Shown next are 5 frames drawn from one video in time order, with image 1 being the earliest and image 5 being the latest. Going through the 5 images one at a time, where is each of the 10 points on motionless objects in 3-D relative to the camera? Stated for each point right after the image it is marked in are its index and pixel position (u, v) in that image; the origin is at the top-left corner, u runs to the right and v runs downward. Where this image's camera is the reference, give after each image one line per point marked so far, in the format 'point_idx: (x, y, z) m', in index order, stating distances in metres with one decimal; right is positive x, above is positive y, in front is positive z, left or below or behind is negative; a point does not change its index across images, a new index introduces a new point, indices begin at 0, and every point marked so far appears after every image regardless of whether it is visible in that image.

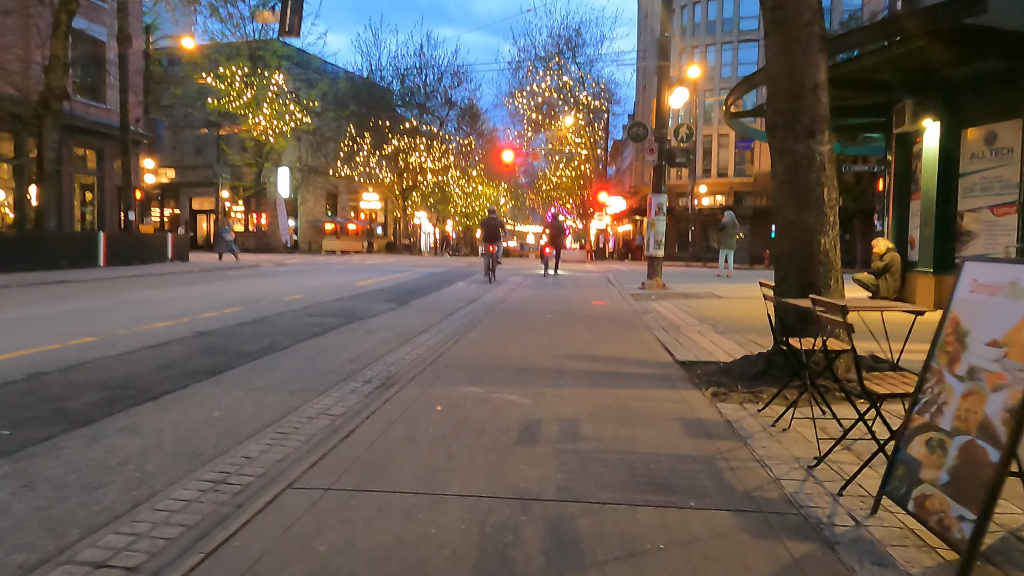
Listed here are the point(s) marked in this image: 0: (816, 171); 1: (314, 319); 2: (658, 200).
0: (+2.5, +1.0, +6.1) m
1: (-2.9, -0.5, +11.1) m
2: (+3.5, +2.1, +18.1) m
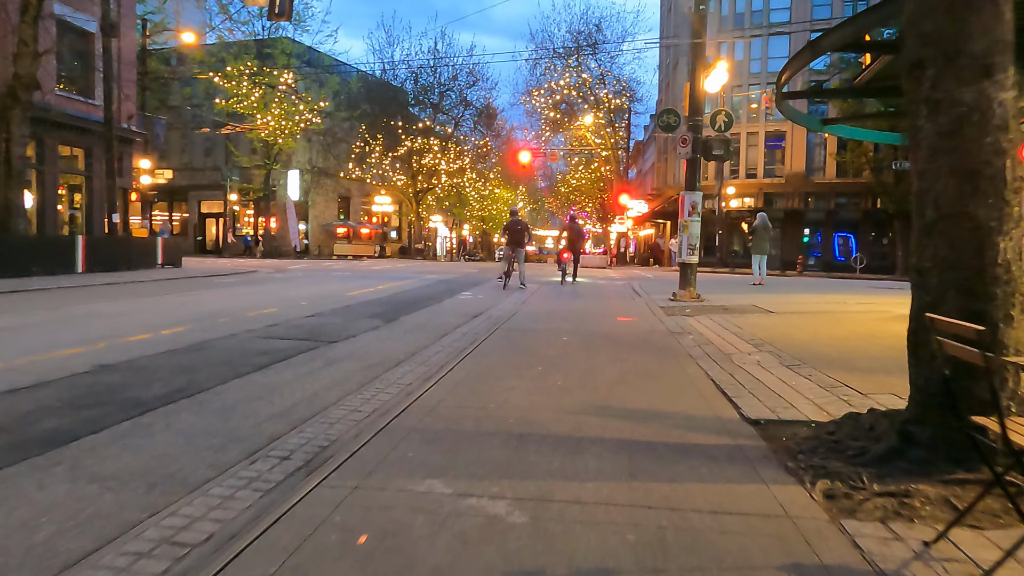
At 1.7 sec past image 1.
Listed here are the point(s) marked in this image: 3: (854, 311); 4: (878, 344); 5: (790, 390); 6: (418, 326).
0: (+2.4, +0.8, +3.8) m
1: (-2.9, -0.7, +8.9) m
2: (+3.8, +1.9, +15.7) m
3: (+5.8, -0.4, +12.7) m
4: (+4.2, -0.7, +8.7) m
5: (+2.3, -0.9, +6.3) m
6: (-1.4, -0.6, +11.3) m
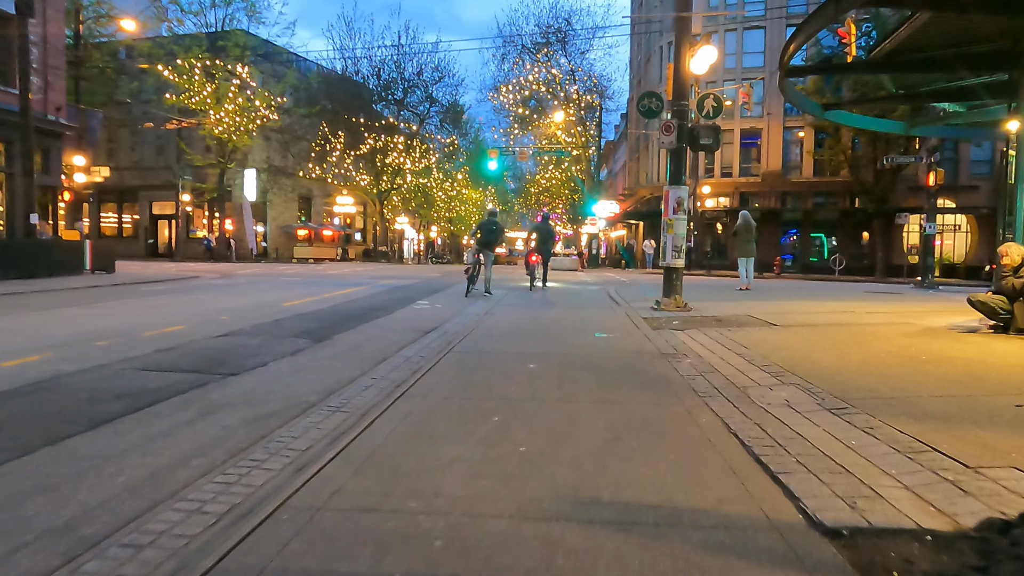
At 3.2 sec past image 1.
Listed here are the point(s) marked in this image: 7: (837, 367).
0: (+2.2, +0.7, +1.8) m
1: (-3.3, -0.8, +6.7) m
2: (+3.0, +1.7, +13.8) m
3: (+5.2, -0.5, +10.9) m
4: (+3.8, -0.8, +6.8) m
5: (+2.0, -1.0, +4.3) m
6: (-2.0, -0.7, +9.2) m
7: (+3.2, -0.8, +7.2) m
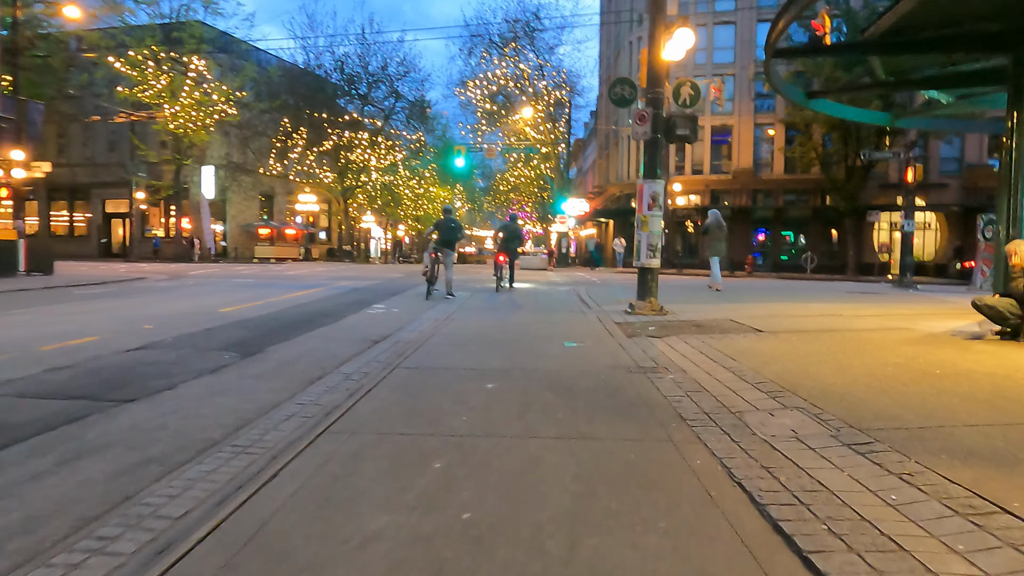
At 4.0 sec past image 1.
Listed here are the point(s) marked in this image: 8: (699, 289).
0: (+2.0, +0.6, +0.8) m
1: (-3.7, -0.9, +5.5) m
2: (+2.4, +1.7, +12.8) m
3: (+4.6, -0.5, +9.9) m
4: (+3.4, -0.8, +5.8) m
5: (+1.7, -1.0, +3.3) m
6: (-2.4, -0.8, +8.0) m
7: (+2.8, -0.8, +6.3) m
8: (+4.9, 0.0, +19.5) m
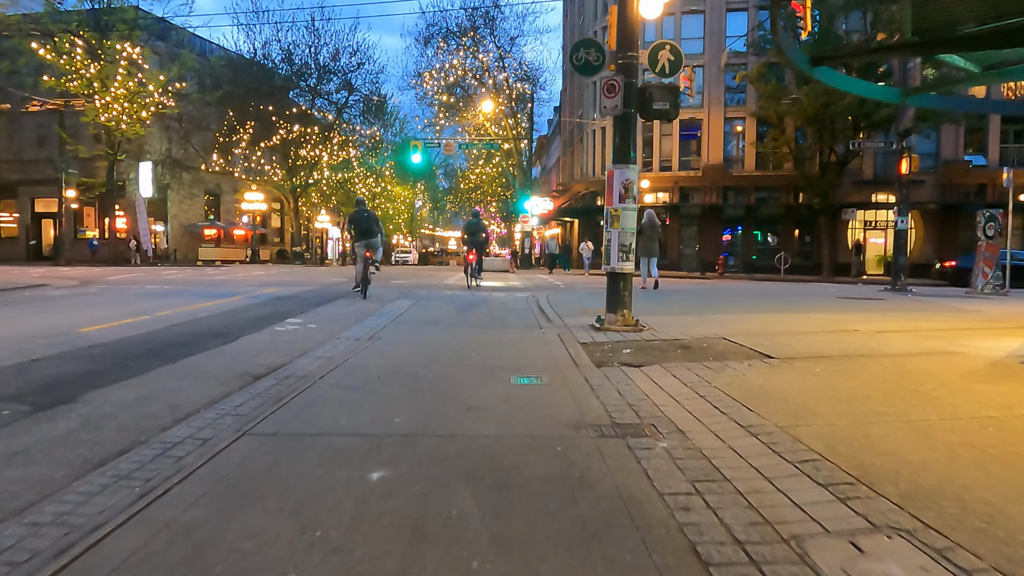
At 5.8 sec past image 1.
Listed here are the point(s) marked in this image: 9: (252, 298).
0: (+1.7, +0.5, -1.6) m
1: (-4.1, -1.1, +2.8) m
2: (+1.6, +1.6, +10.4) m
3: (+3.9, -0.7, +7.6) m
4: (+2.9, -0.9, +3.5) m
5: (+1.3, -1.2, +0.9) m
6: (-3.0, -1.0, +5.4) m
7: (+2.2, -0.9, +3.9) m
8: (+3.8, -0.2, +17.2) m
9: (-5.7, -0.2, +16.5) m
